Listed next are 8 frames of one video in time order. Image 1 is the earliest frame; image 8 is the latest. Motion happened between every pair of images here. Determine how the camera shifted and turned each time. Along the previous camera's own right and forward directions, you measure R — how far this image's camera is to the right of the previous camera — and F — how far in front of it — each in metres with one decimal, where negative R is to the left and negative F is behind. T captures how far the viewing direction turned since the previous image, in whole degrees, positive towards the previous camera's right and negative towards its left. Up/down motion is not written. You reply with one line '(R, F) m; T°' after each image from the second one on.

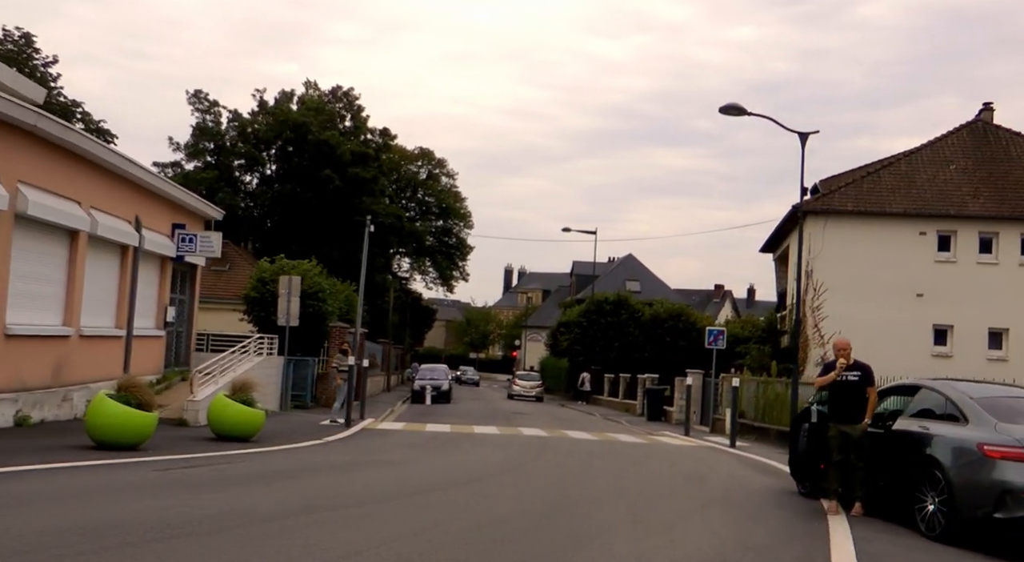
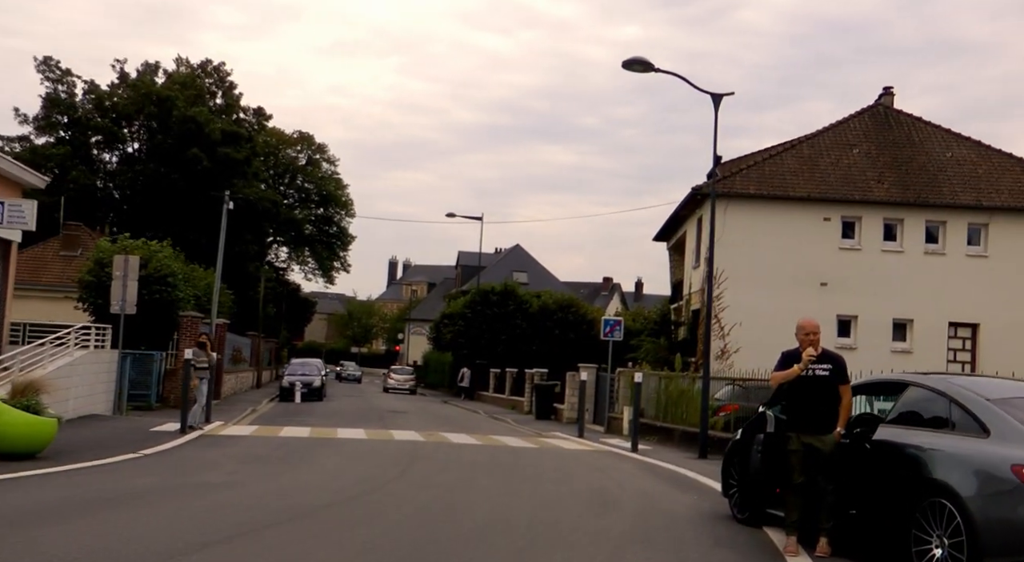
(+0.3, +3.2) m; +6°
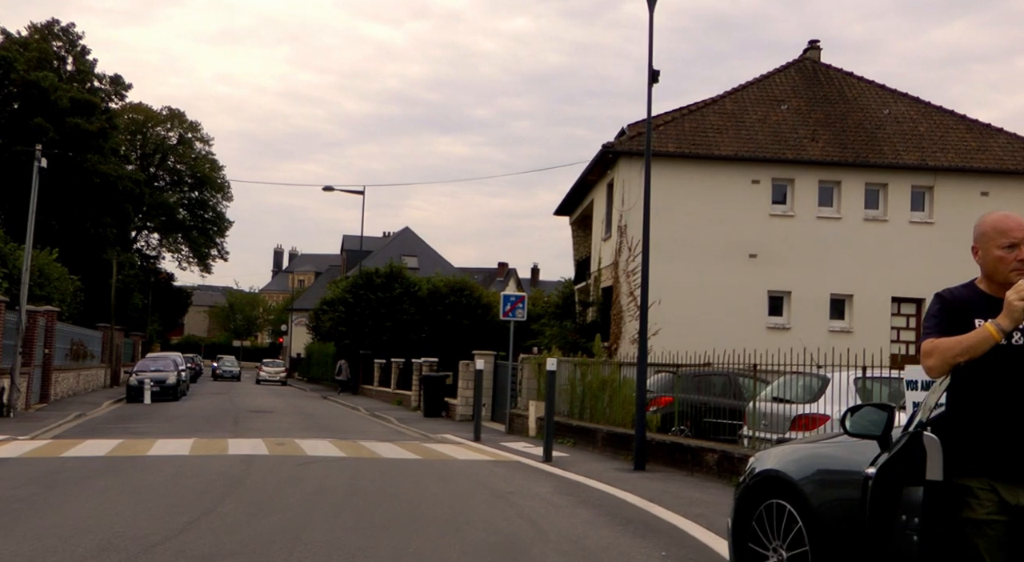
(+0.3, +5.1) m; +5°
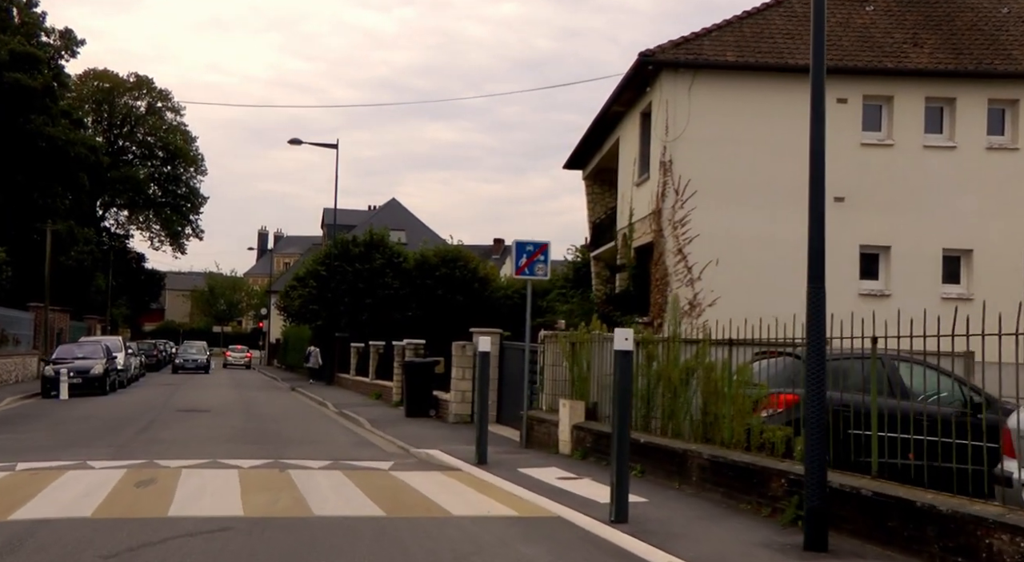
(-0.3, +7.3) m; 0°
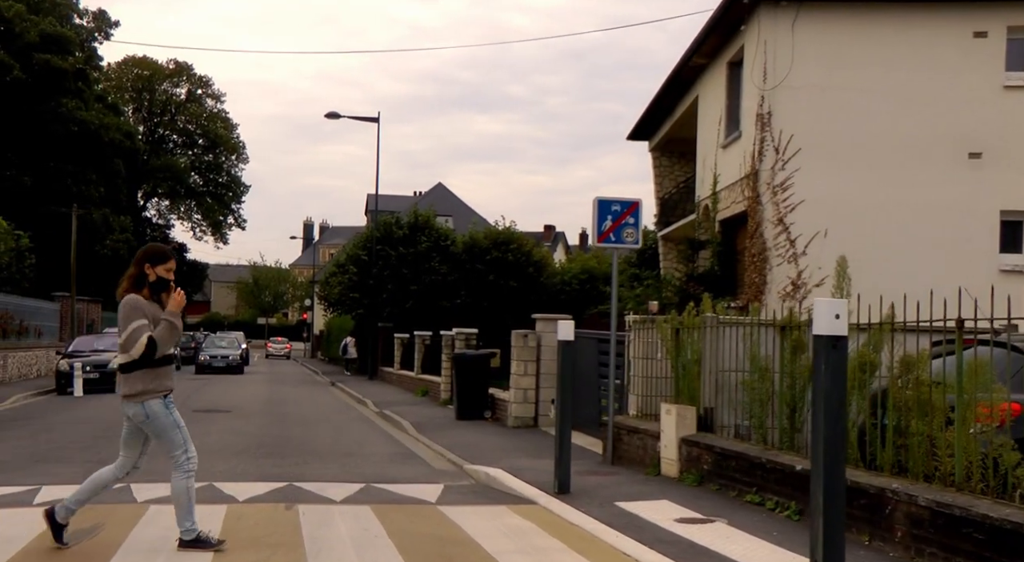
(-0.4, +3.4) m; -2°
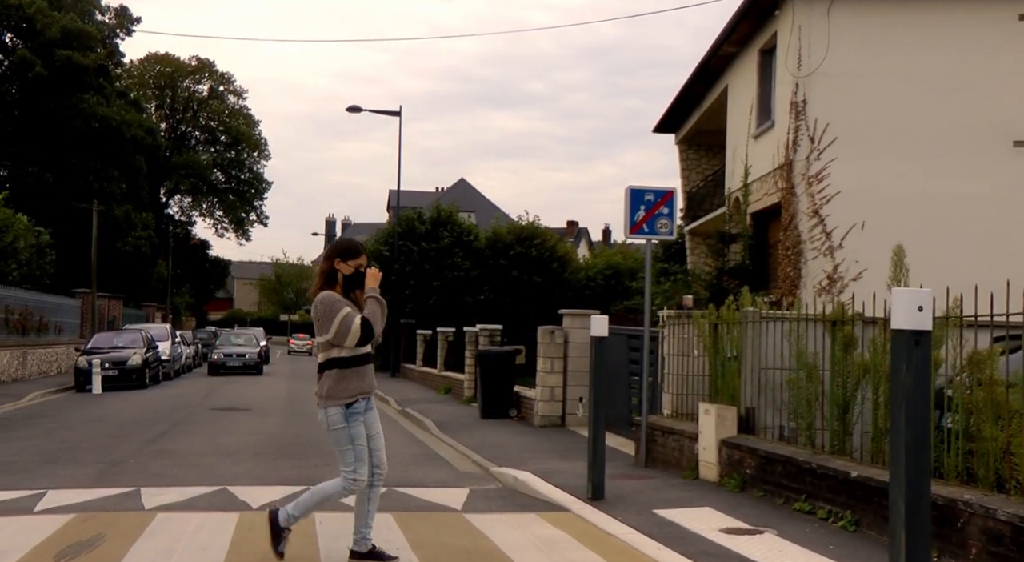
(-0.1, +0.6) m; -1°
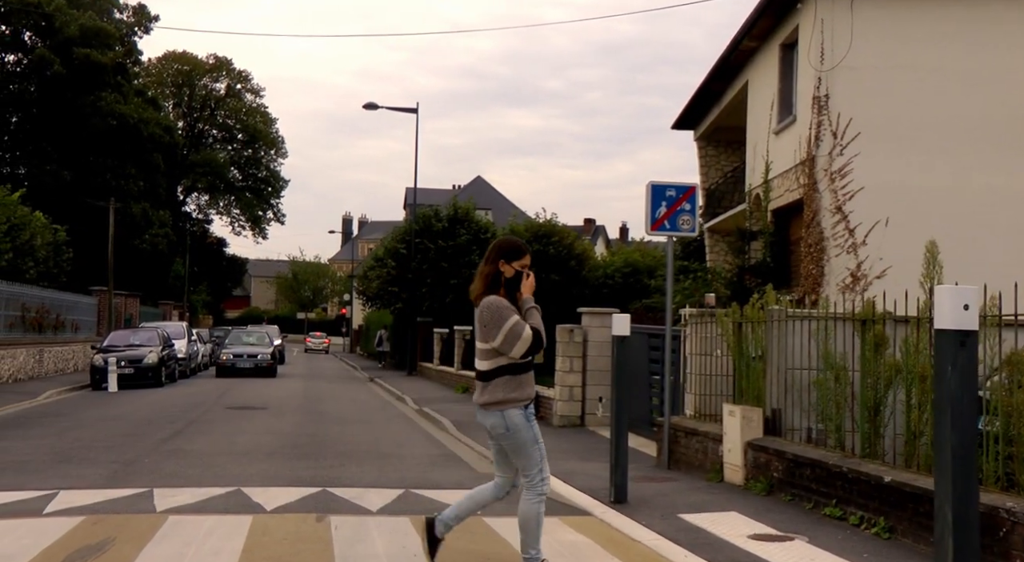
(0.0, +0.2) m; -1°
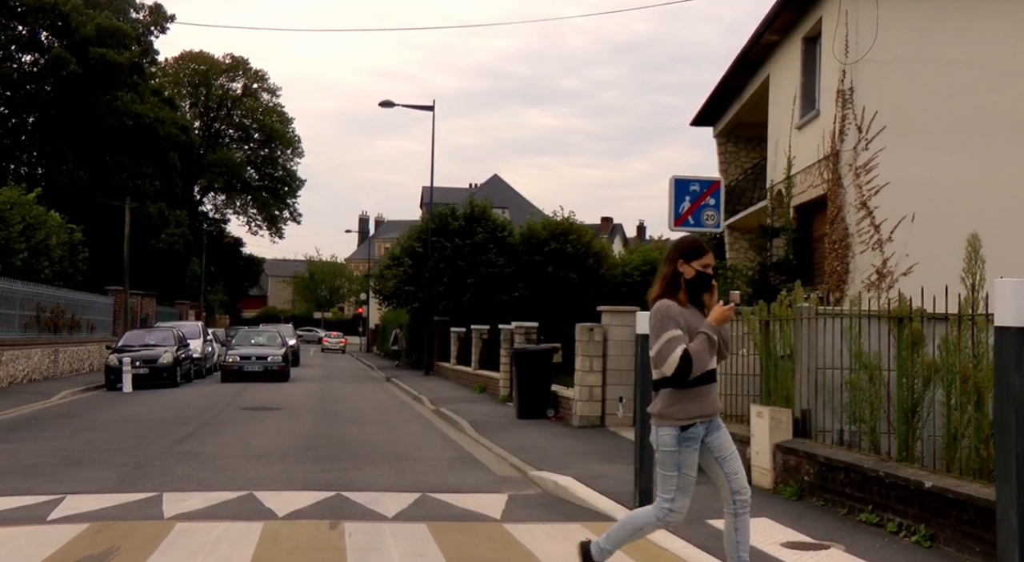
(0.0, +0.3) m; -1°
